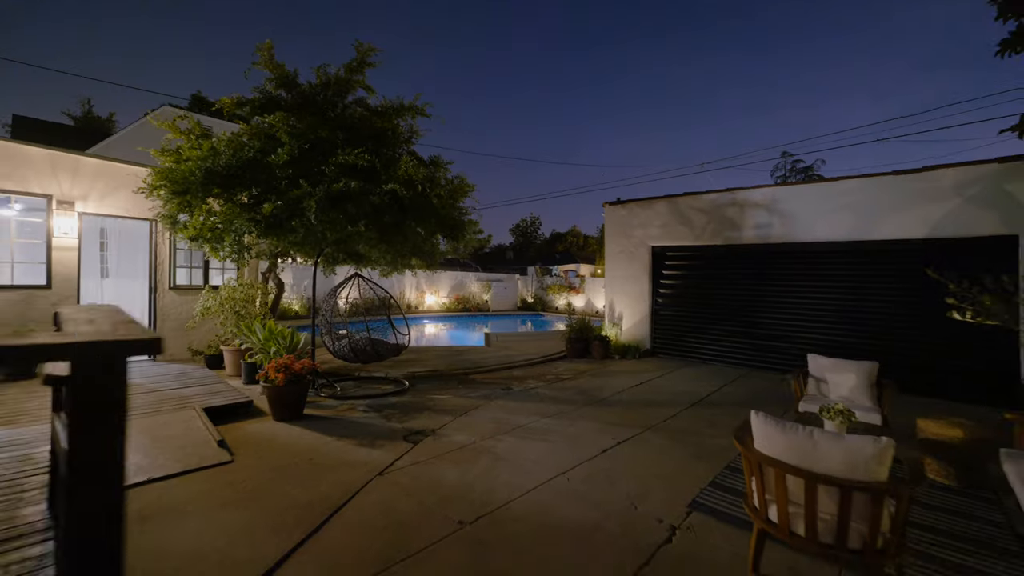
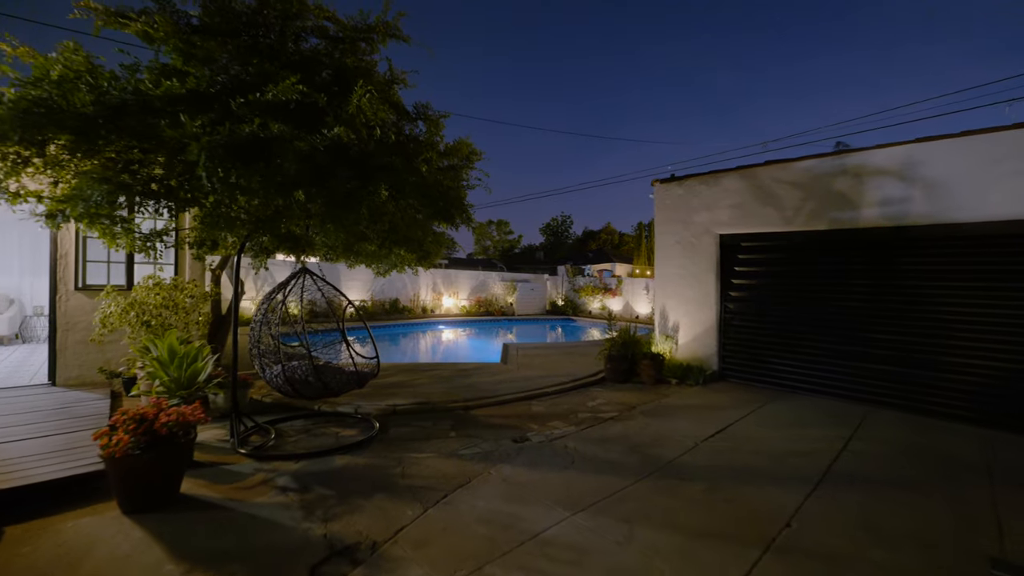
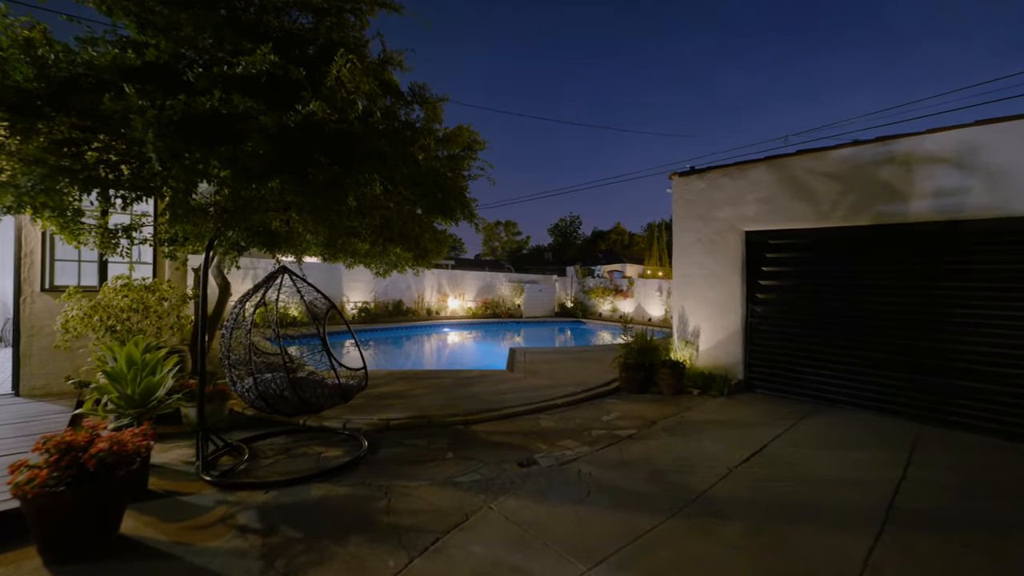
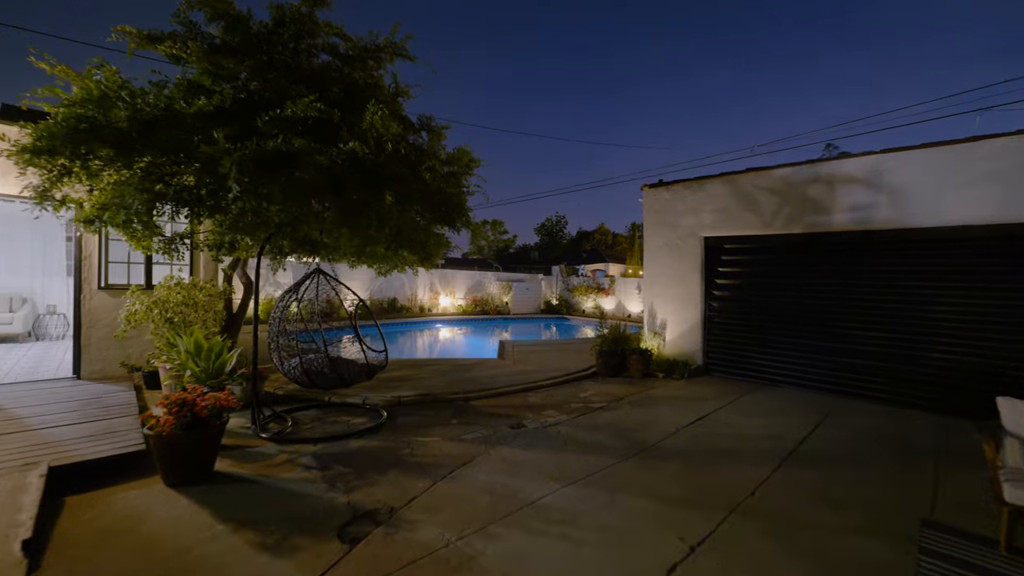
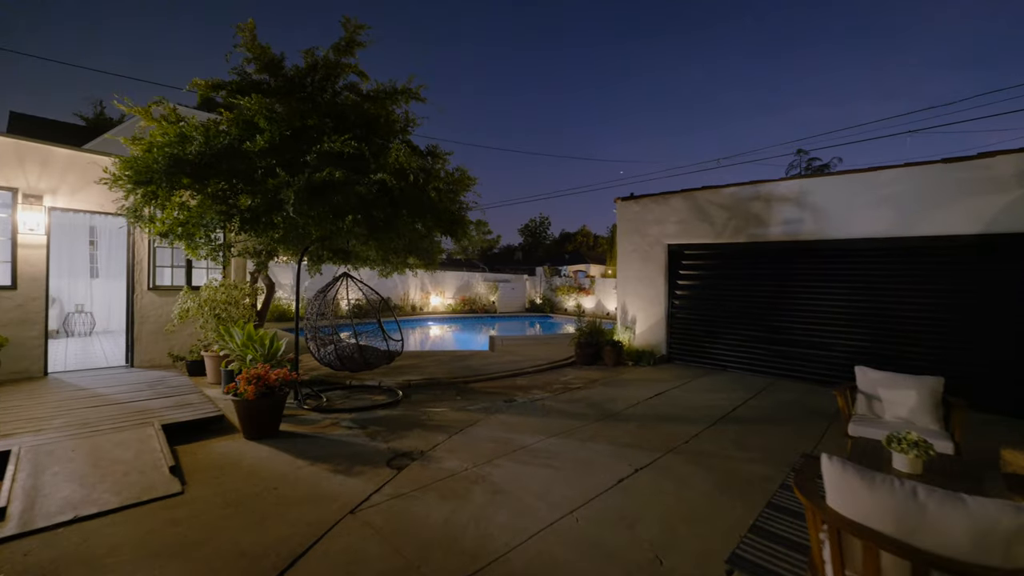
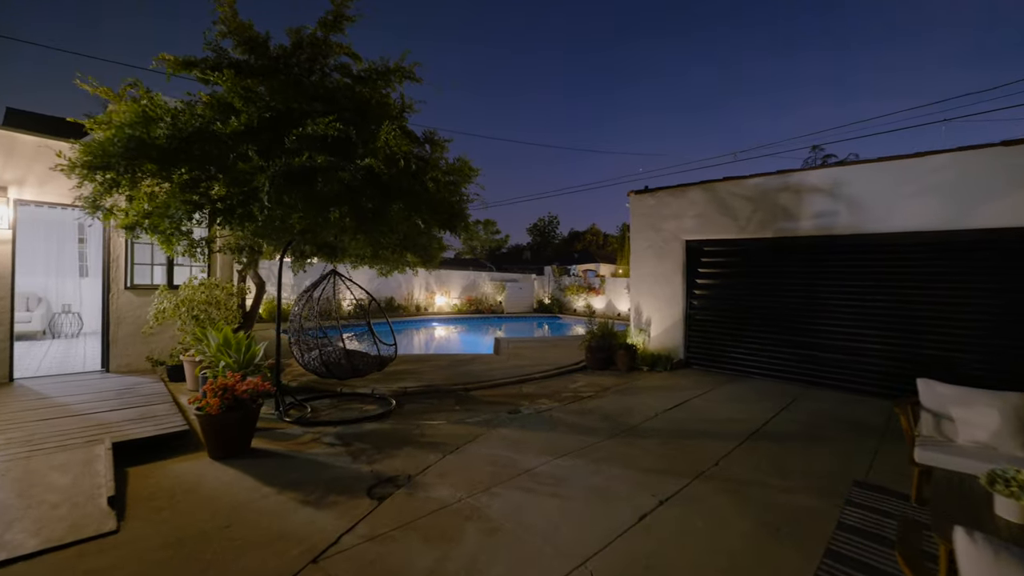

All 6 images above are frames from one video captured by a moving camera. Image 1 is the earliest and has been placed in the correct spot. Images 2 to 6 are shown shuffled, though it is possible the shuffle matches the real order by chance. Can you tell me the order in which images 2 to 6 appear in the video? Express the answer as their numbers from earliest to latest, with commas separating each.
5, 6, 4, 2, 3
